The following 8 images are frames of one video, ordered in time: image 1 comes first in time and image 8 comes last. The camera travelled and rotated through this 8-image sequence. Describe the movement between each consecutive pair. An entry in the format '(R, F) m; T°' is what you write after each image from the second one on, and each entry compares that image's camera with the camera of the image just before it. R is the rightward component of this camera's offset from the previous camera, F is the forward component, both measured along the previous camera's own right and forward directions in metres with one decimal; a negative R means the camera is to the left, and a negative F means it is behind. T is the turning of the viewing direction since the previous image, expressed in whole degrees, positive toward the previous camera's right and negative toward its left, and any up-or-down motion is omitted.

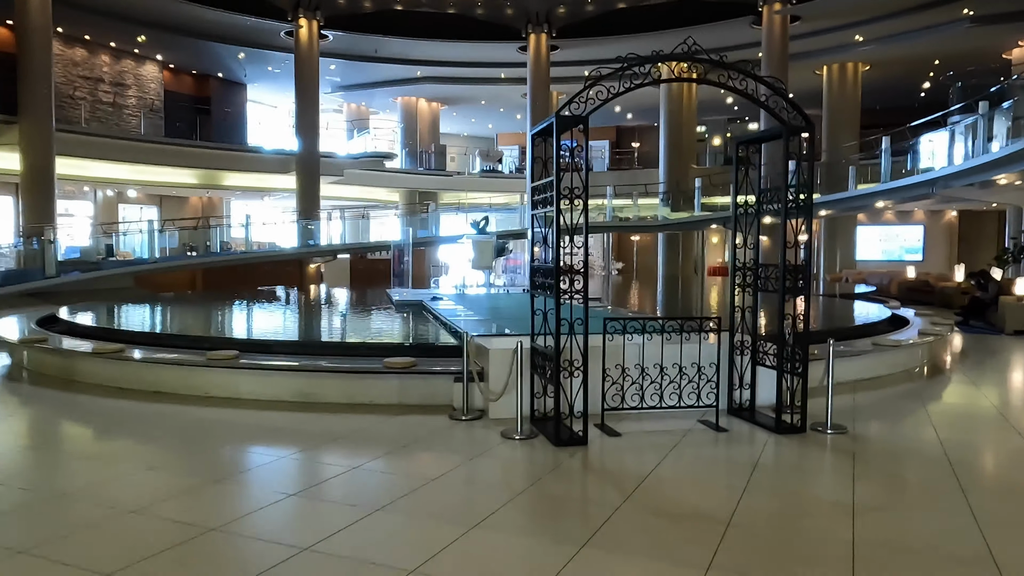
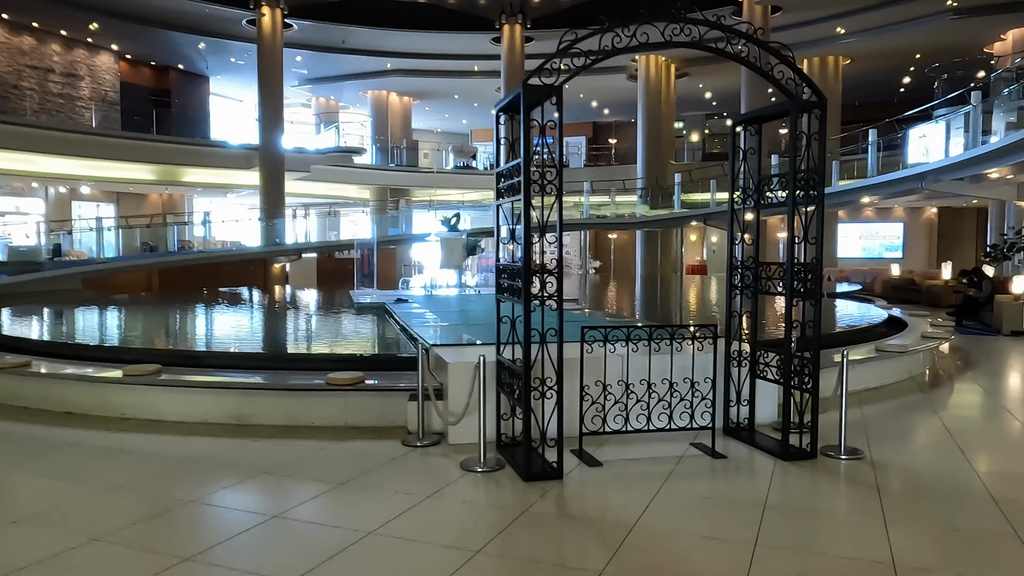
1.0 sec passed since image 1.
(+0.1, +0.7) m; +2°
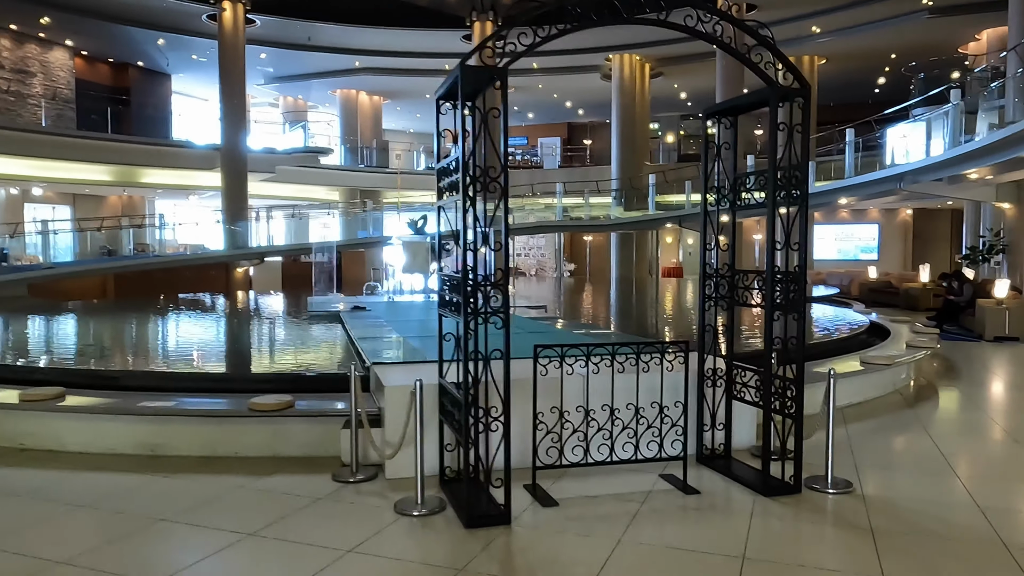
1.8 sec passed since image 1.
(+0.2, +0.5) m; +2°
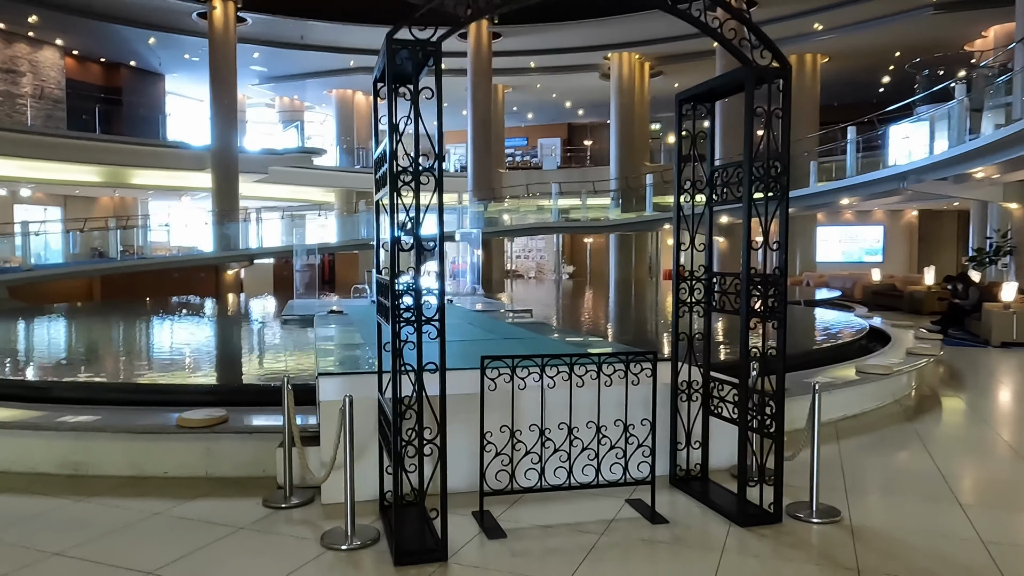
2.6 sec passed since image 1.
(+0.2, +0.4) m; 0°
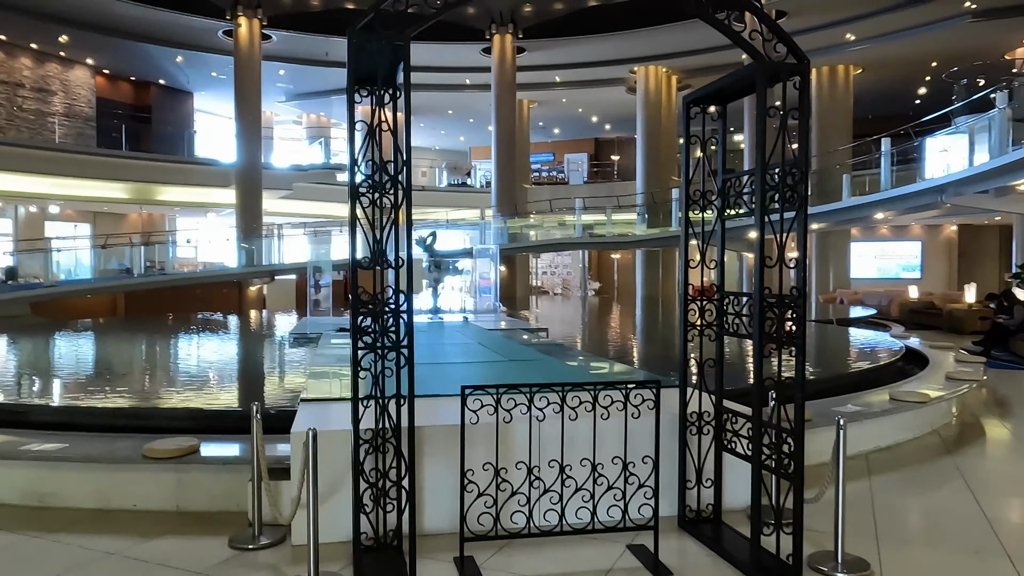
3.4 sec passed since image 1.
(+0.2, +0.3) m; -2°
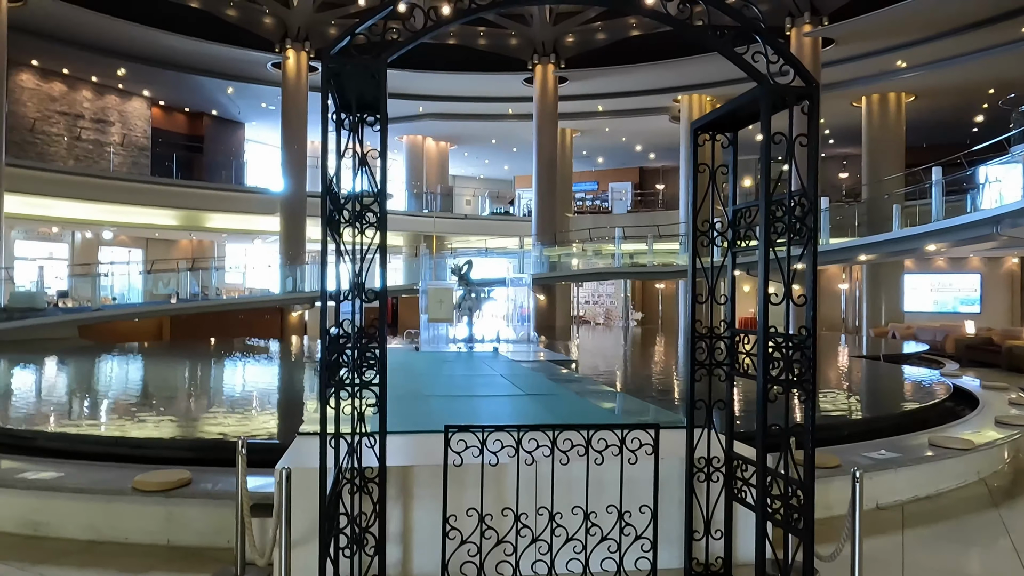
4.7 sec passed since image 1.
(+0.2, +0.1) m; -4°
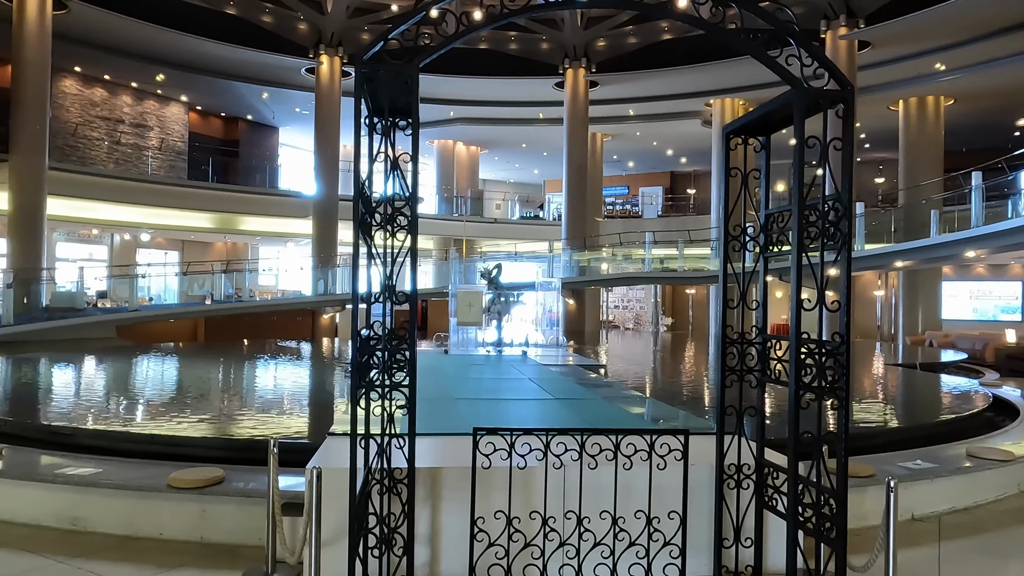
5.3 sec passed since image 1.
(0.0, 0.0) m; -2°
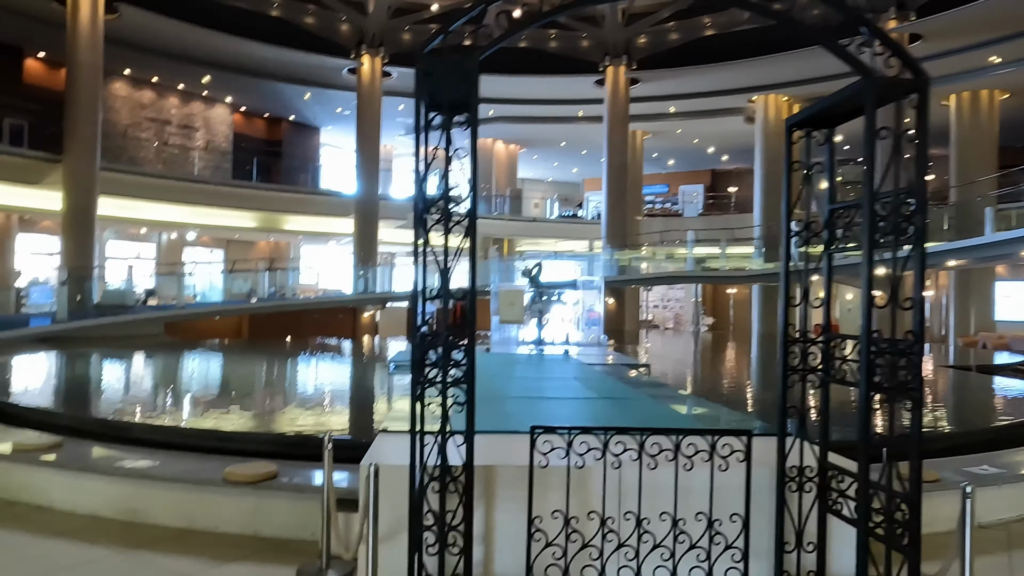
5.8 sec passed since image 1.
(-0.1, 0.0) m; -3°
